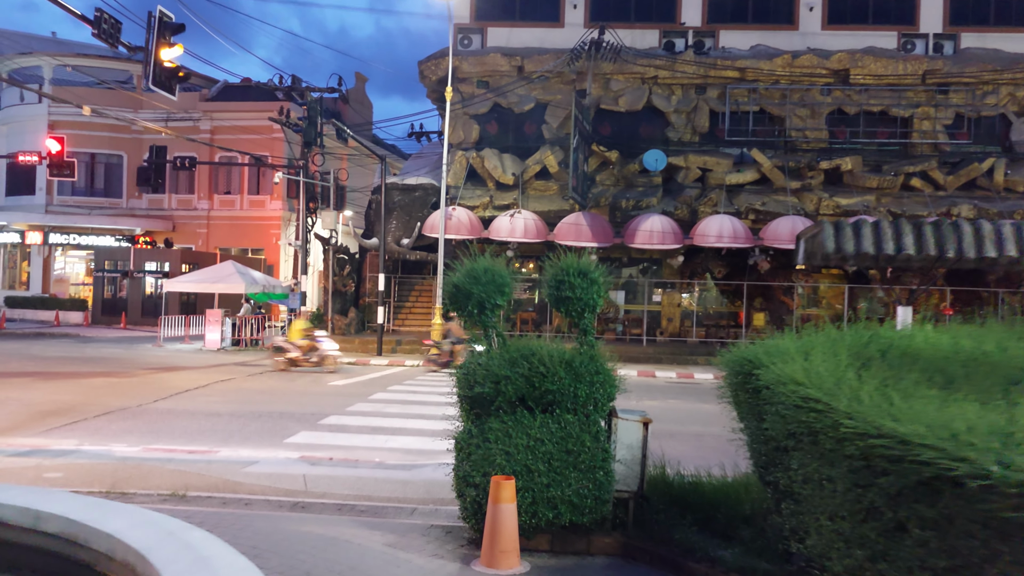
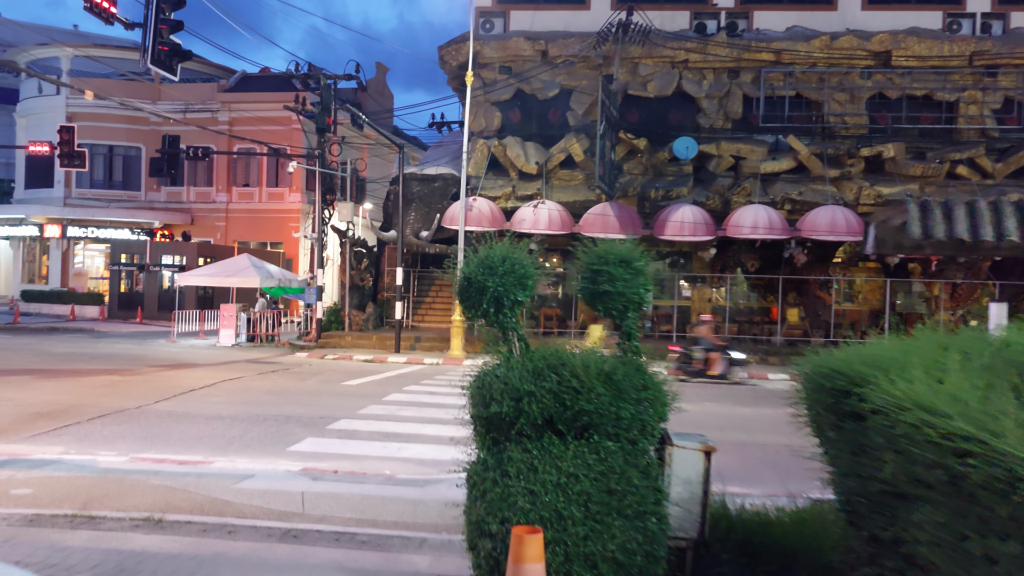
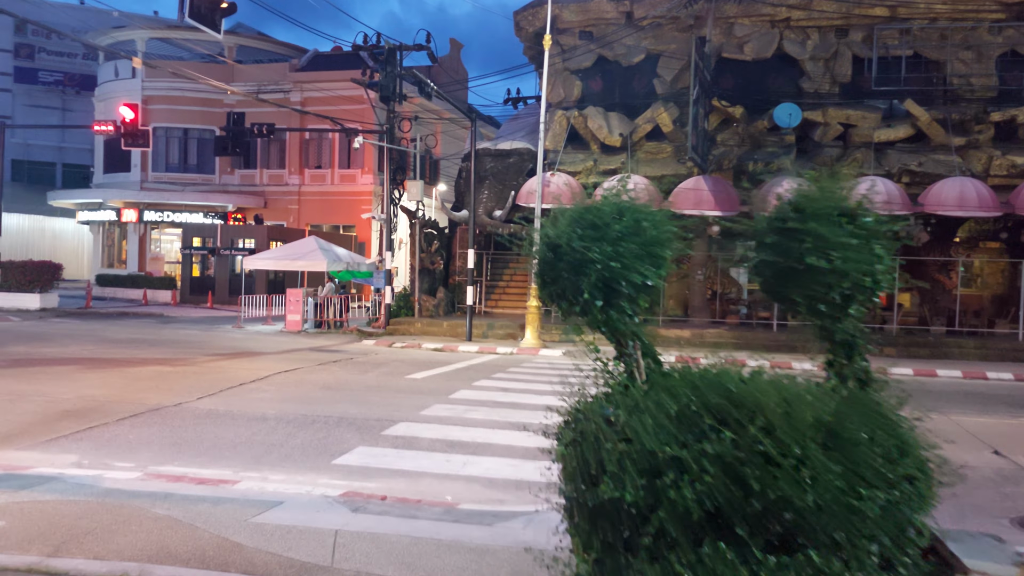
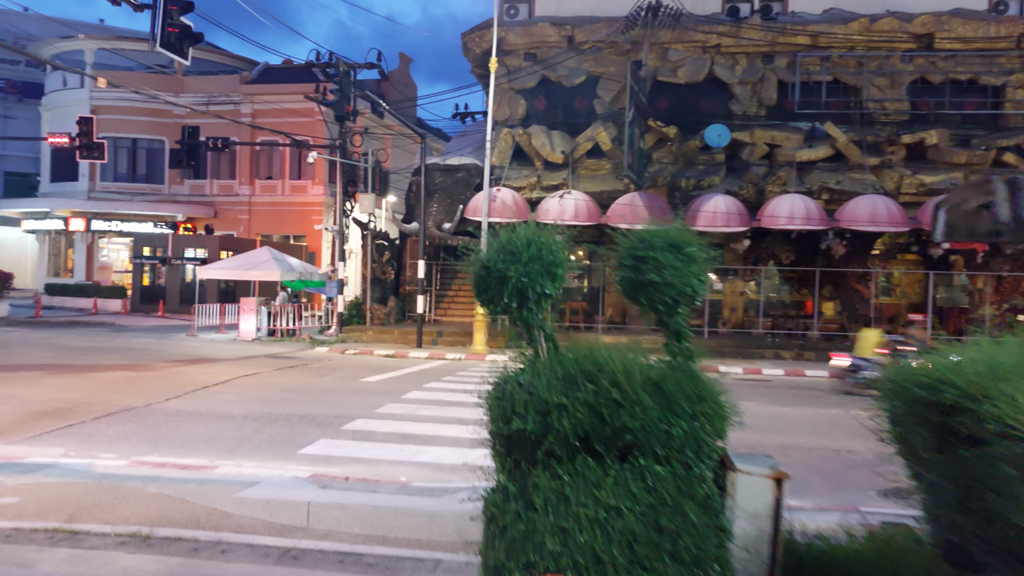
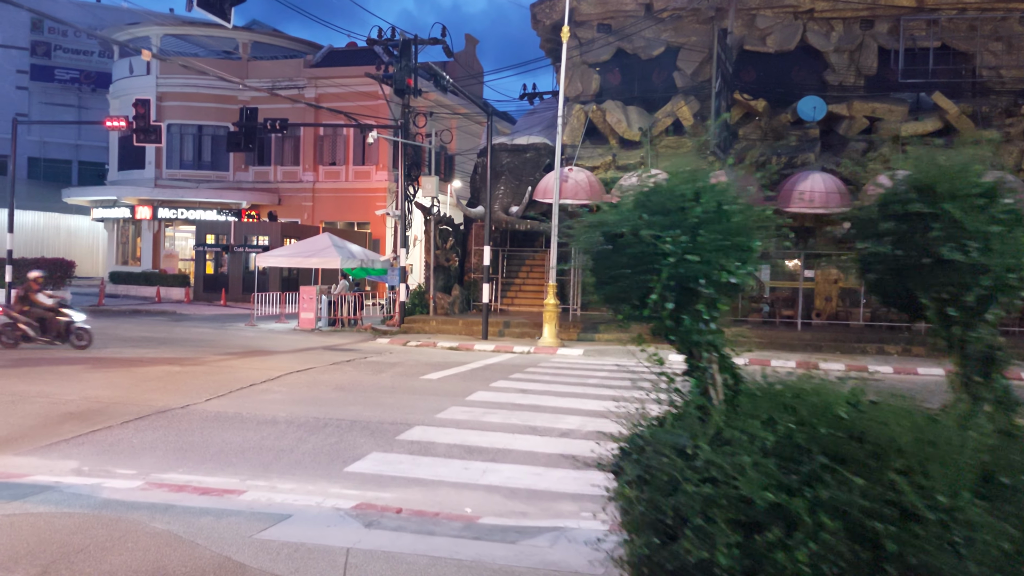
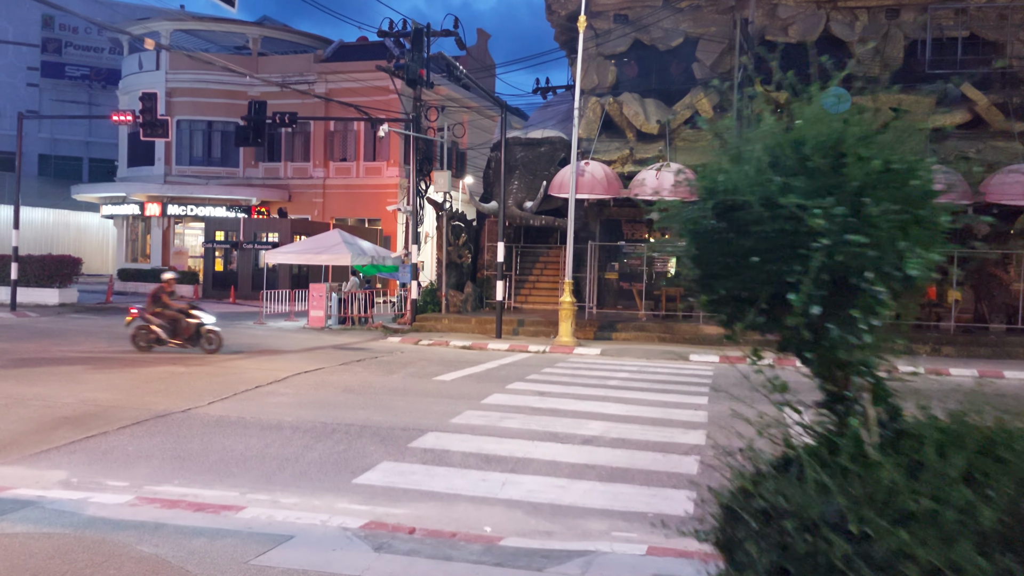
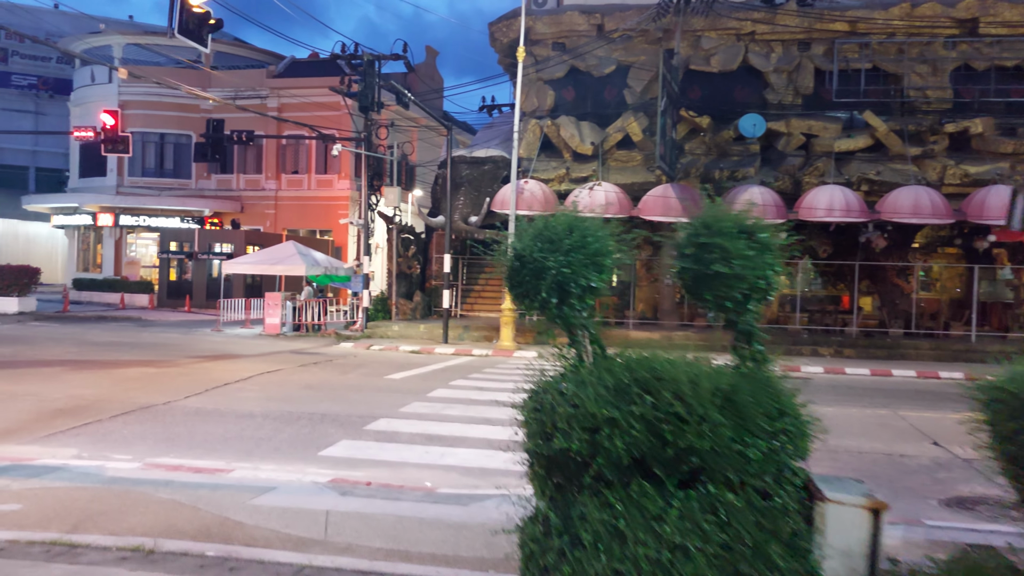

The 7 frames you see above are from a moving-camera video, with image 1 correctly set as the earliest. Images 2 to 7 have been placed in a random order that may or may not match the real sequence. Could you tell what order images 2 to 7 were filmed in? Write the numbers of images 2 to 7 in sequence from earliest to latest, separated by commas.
2, 4, 7, 3, 5, 6
